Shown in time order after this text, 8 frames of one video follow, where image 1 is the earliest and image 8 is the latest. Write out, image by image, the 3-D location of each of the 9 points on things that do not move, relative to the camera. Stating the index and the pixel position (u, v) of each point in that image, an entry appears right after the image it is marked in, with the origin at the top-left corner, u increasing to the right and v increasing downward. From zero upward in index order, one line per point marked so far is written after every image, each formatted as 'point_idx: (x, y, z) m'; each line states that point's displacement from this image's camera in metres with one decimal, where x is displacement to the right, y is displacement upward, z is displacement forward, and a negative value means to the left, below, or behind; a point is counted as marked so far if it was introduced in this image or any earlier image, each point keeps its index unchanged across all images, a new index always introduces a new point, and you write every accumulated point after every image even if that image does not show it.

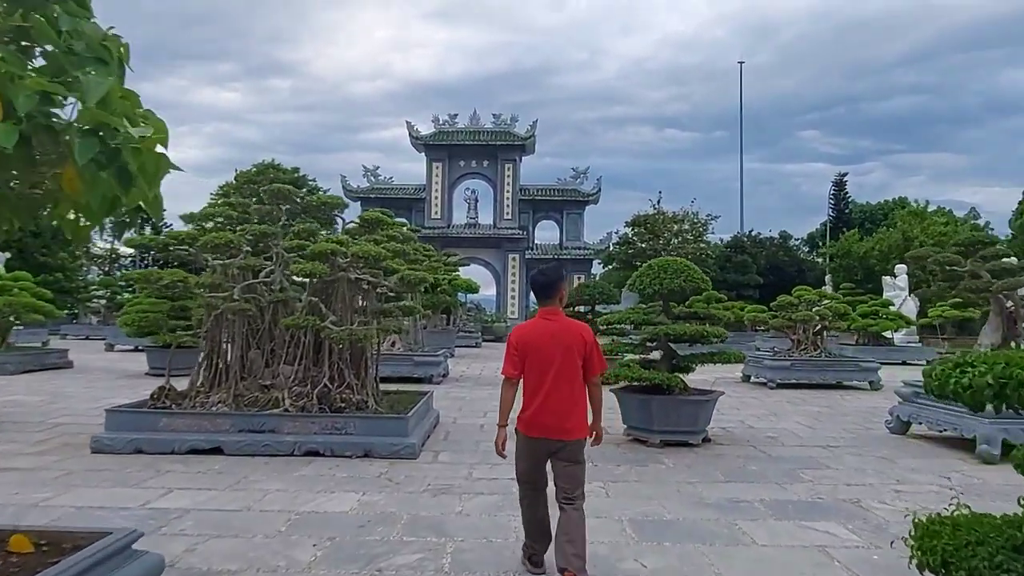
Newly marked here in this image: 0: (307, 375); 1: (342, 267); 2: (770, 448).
0: (-2.0, -0.8, +6.6) m
1: (-1.6, +0.2, +6.6) m
2: (+2.6, -1.6, +6.8) m
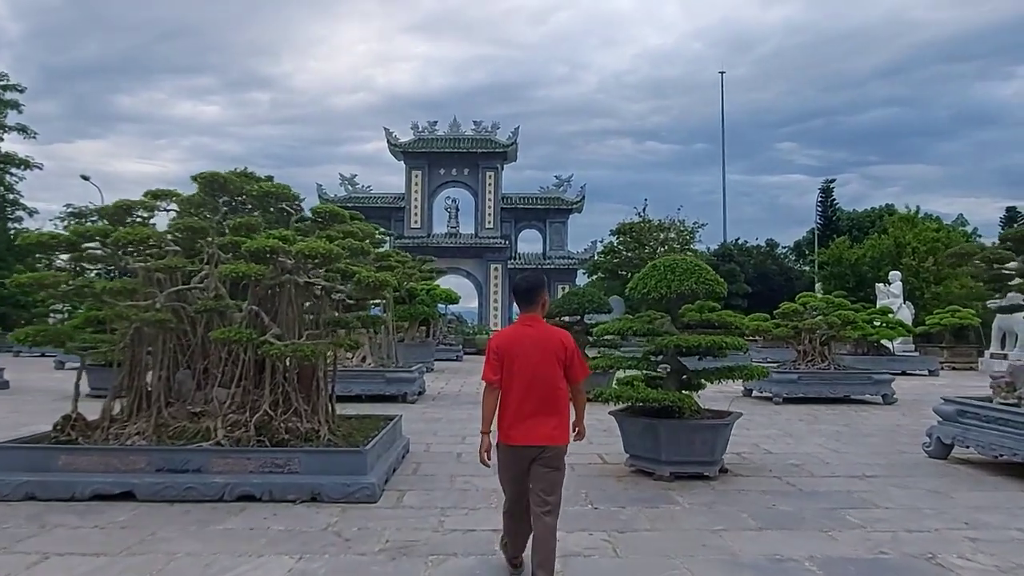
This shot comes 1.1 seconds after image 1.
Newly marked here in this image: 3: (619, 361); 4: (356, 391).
0: (-2.1, -0.9, +5.5) m
1: (-1.8, +0.1, +5.5) m
2: (+2.4, -1.6, +5.8) m
3: (+0.9, -0.6, +6.0) m
4: (-2.5, -1.7, +11.2) m
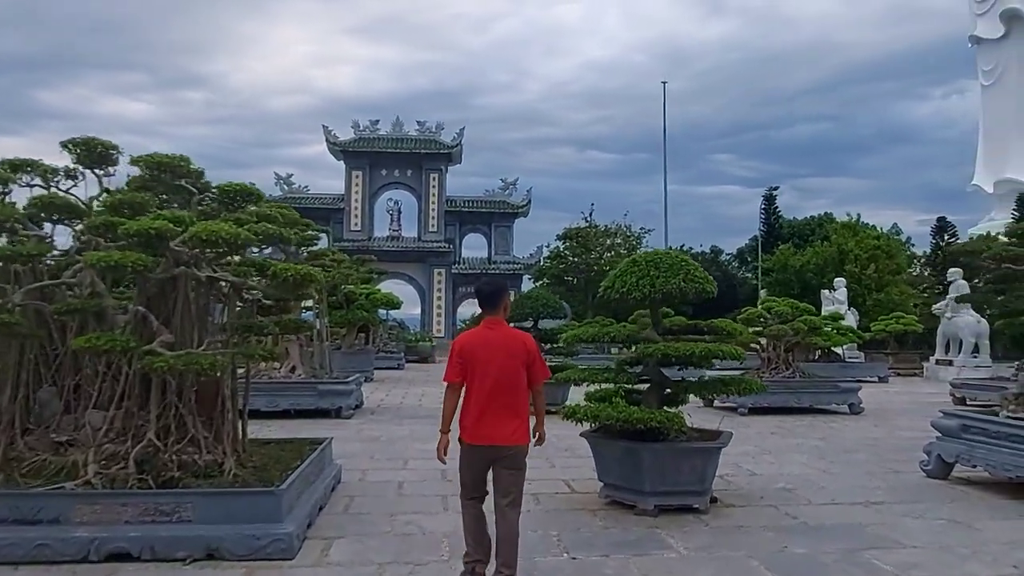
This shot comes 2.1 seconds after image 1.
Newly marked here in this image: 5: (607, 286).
0: (-2.4, -0.9, +4.3) m
1: (-2.1, +0.2, +4.4) m
2: (+2.1, -1.6, +5.0) m
3: (+0.6, -0.6, +5.1) m
4: (-3.3, -1.7, +9.9) m
5: (+0.7, 0.0, +5.1) m
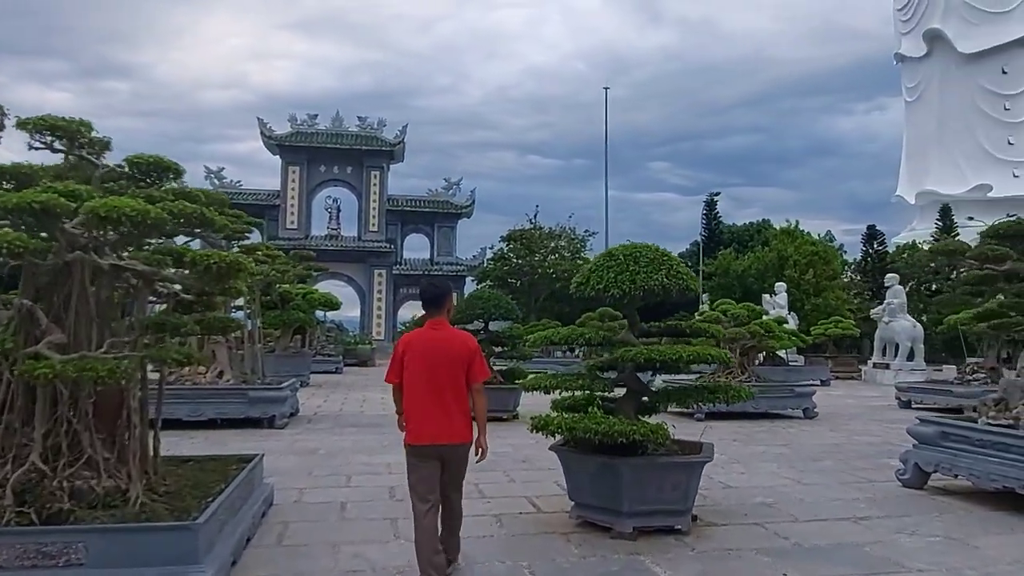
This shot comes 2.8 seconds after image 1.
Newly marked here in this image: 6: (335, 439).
0: (-2.6, -0.8, +3.5) m
1: (-2.3, +0.2, +3.6) m
2: (+1.8, -1.6, +4.6) m
3: (+0.4, -0.6, +4.6) m
4: (-4.0, -1.7, +9.0) m
5: (+0.5, 0.0, +4.6) m
6: (-2.1, -1.8, +8.2) m
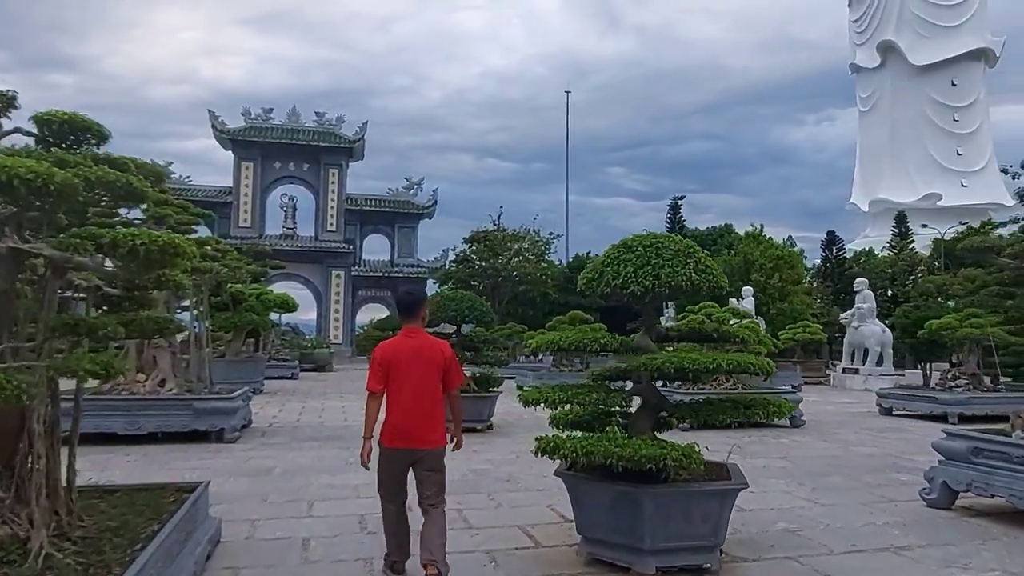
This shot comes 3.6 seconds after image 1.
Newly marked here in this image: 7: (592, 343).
0: (-2.5, -0.8, +2.7) m
1: (-2.2, +0.3, +2.8) m
2: (+1.8, -1.6, +4.0) m
3: (+0.3, -0.6, +3.9) m
4: (-4.3, -1.6, +8.1) m
5: (+0.5, +0.1, +3.9) m
6: (-2.4, -1.8, +7.4) m
7: (+0.5, -0.3, +3.9) m
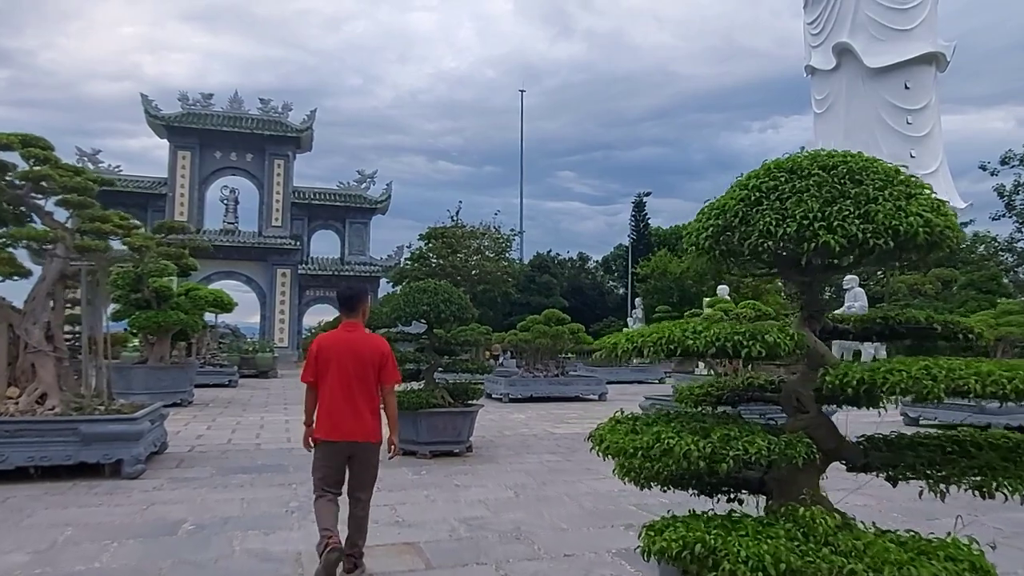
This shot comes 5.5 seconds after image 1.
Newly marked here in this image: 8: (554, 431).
0: (-2.2, -0.6, +0.7) m
1: (-1.9, +0.4, +0.9) m
2: (+2.0, -1.4, +2.4) m
3: (+0.6, -0.4, +2.1) m
4: (-4.3, -1.5, +6.0) m
5: (+0.7, +0.2, +2.2) m
6: (-2.4, -1.7, +5.5) m
7: (+0.7, -0.2, +2.2) m
8: (+0.6, -2.1, +10.0) m
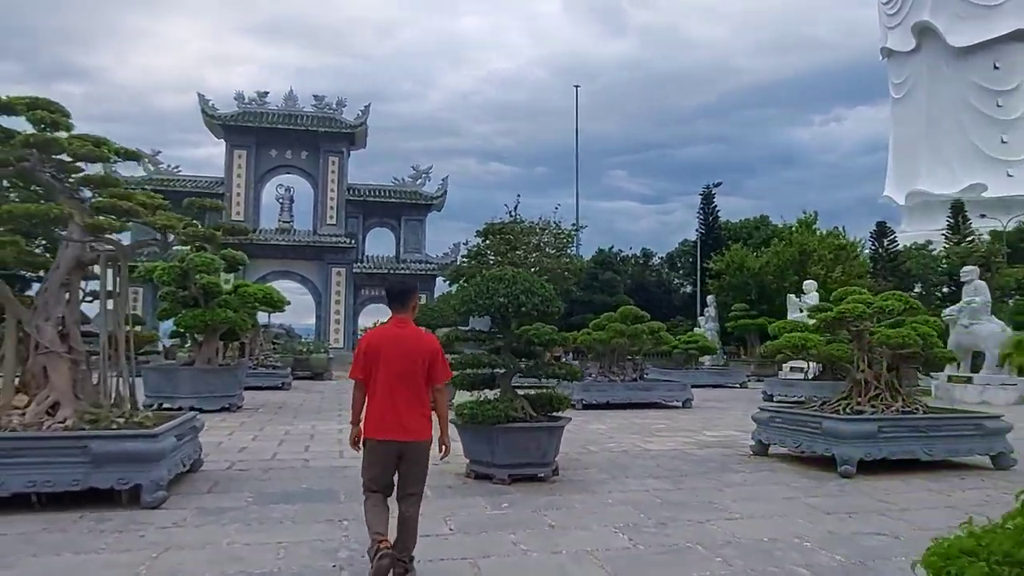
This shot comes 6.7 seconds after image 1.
0: (-1.9, -0.5, -0.5) m
1: (-1.5, +0.5, -0.3) m
2: (+2.5, -1.3, +0.8) m
3: (+1.0, -0.3, +0.7) m
4: (-3.6, -1.4, +4.9) m
5: (+1.1, +0.3, +0.8) m
6: (-1.7, -1.6, +4.2) m
7: (+1.1, 0.0, +0.8) m
8: (+1.7, -2.0, +8.5) m
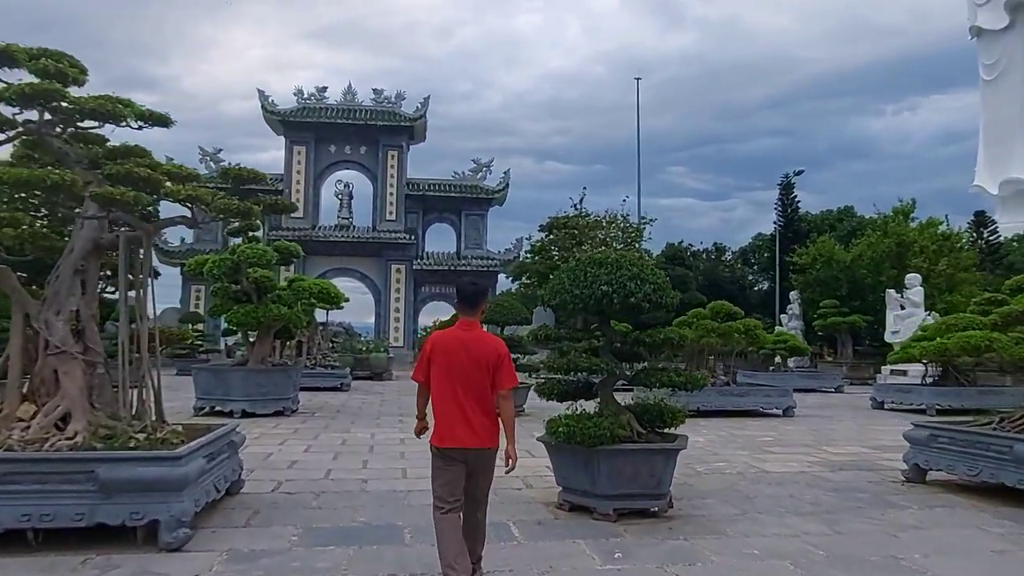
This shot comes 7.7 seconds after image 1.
0: (-1.7, -0.4, -1.6) m
1: (-1.3, +0.6, -1.5) m
2: (+2.8, -1.2, -0.7) m
3: (+1.3, -0.2, -0.7) m
4: (-2.9, -1.3, +3.9) m
5: (+1.4, +0.4, -0.6) m
6: (-1.1, -1.5, +3.1) m
7: (+1.4, +0.1, -0.6) m
8: (+2.6, -1.9, +7.1) m
